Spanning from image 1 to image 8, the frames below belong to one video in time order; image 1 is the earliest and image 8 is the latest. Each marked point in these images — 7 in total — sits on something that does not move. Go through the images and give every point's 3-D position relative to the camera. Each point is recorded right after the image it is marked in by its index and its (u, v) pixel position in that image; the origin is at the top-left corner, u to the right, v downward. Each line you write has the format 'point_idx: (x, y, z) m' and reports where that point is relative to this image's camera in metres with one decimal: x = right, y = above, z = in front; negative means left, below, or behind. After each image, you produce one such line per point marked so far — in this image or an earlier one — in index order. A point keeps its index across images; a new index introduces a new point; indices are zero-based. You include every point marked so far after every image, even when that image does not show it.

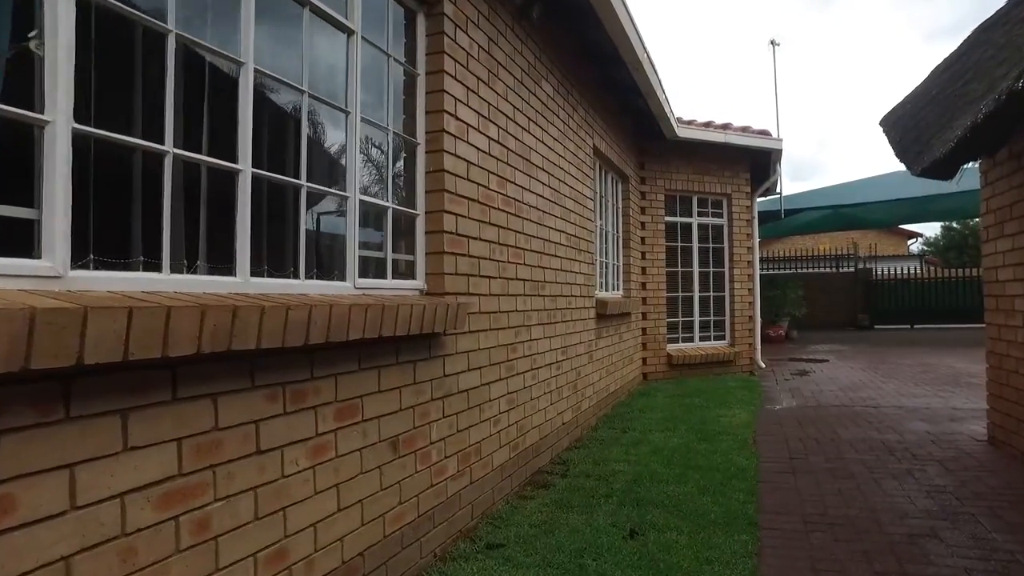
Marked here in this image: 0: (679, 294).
0: (+2.2, -0.1, +9.8) m
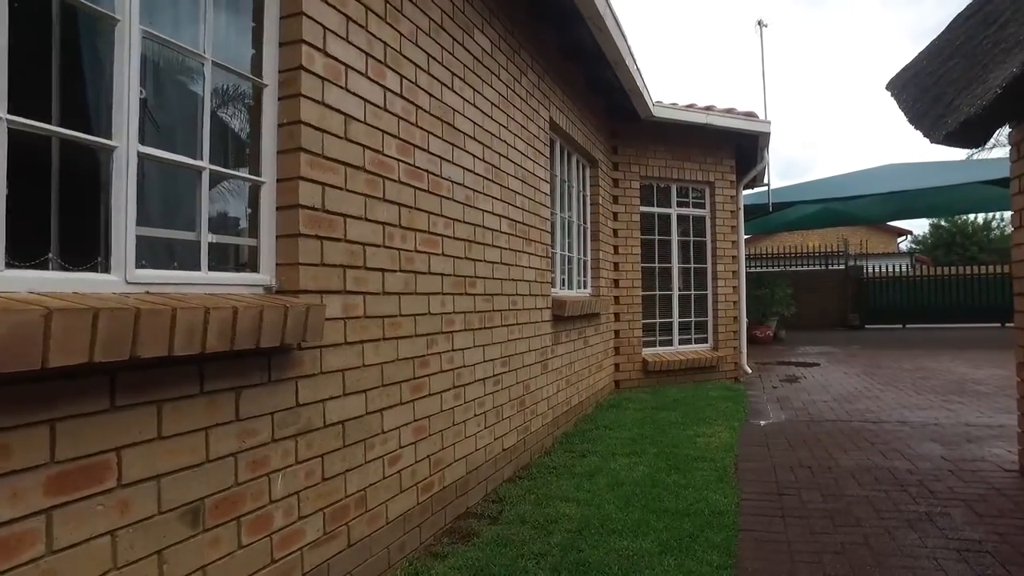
0: (+1.7, -0.1, +8.9) m
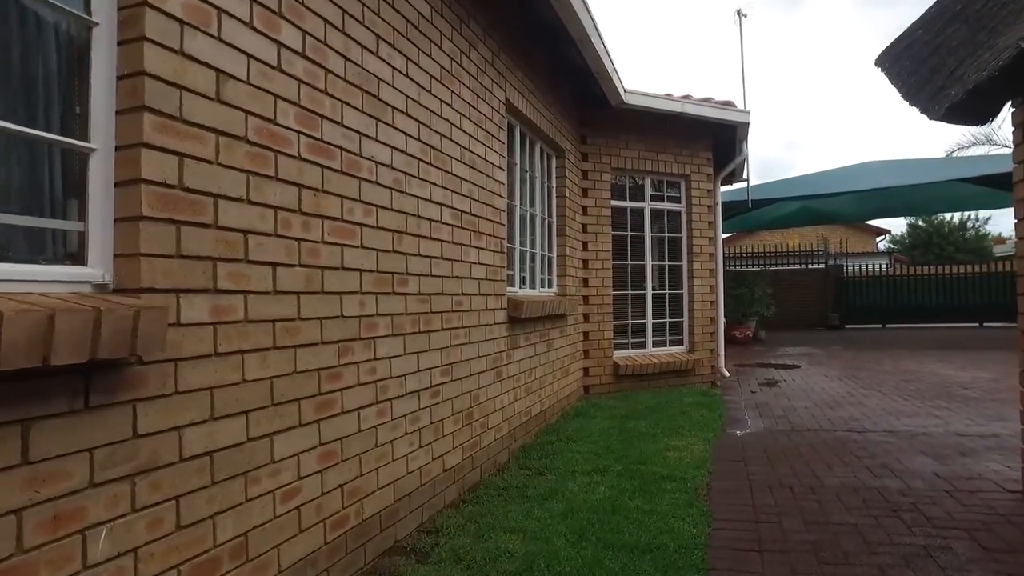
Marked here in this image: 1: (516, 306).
0: (+1.3, 0.0, +8.4) m
1: (0.0, -0.1, +5.1) m
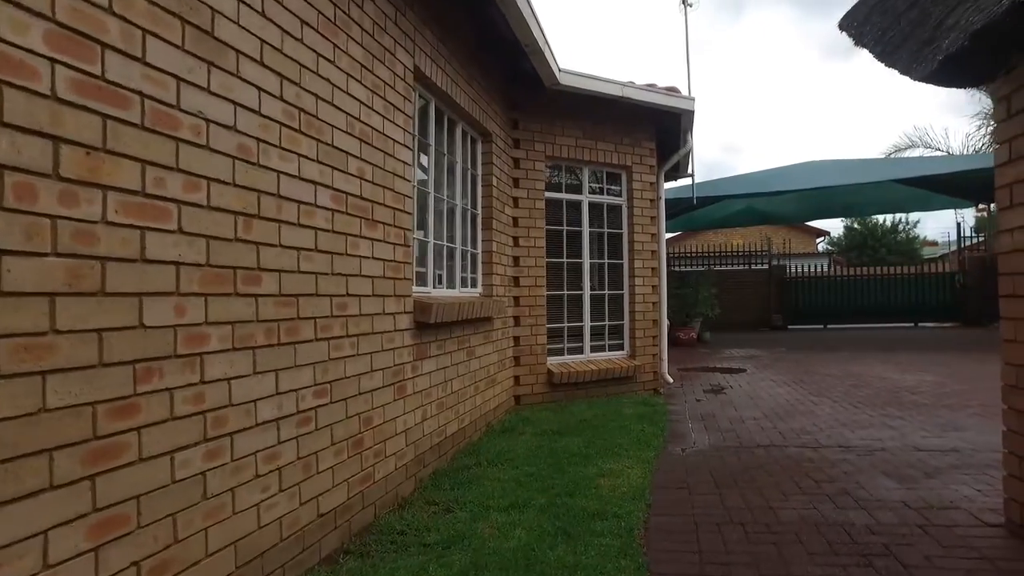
0: (+0.6, 0.0, +7.8) m
1: (-0.5, -0.1, +4.3) m
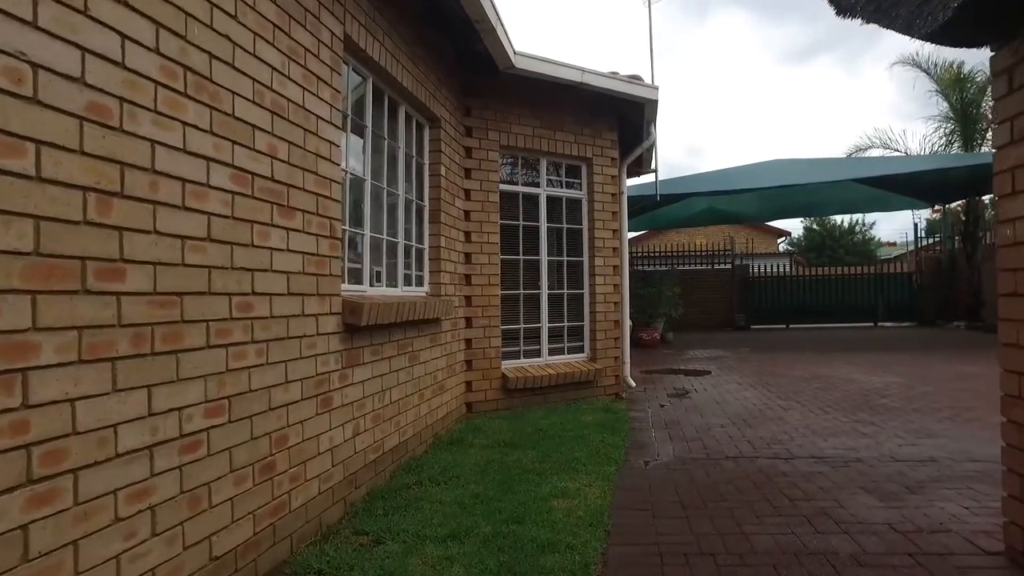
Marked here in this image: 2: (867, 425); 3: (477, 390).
0: (+0.1, 0.0, +7.3) m
1: (-0.8, -0.1, +3.8) m
2: (+3.0, -1.2, +6.3) m
3: (-0.3, -0.9, +6.7) m
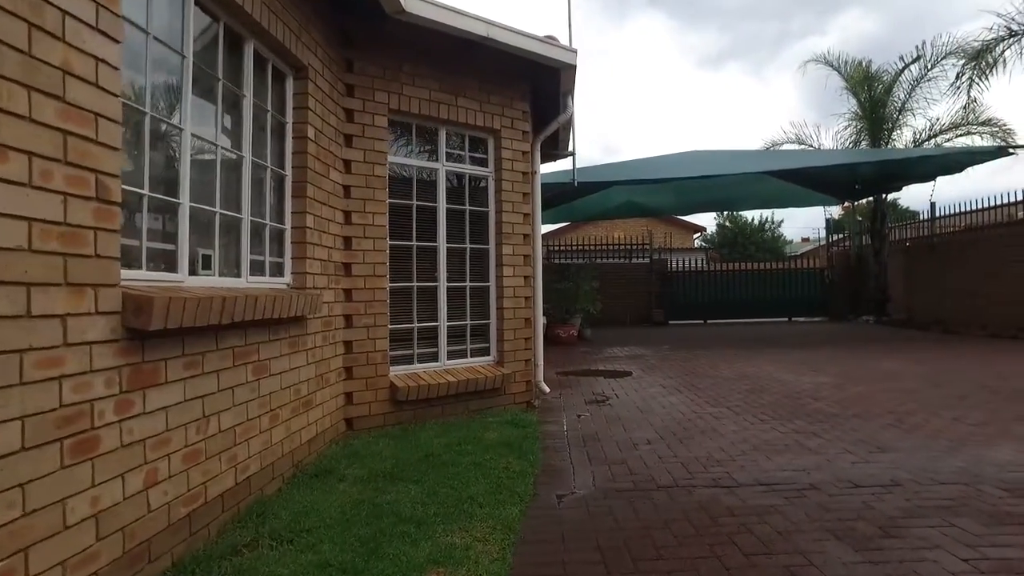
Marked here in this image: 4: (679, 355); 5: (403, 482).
0: (-0.8, 0.0, +6.2) m
1: (-1.3, -0.1, +2.6) m
2: (+2.2, -1.1, +5.5) m
3: (-1.1, -0.9, +5.5) m
4: (+2.7, -1.1, +12.0) m
5: (-0.6, -1.1, +4.1) m
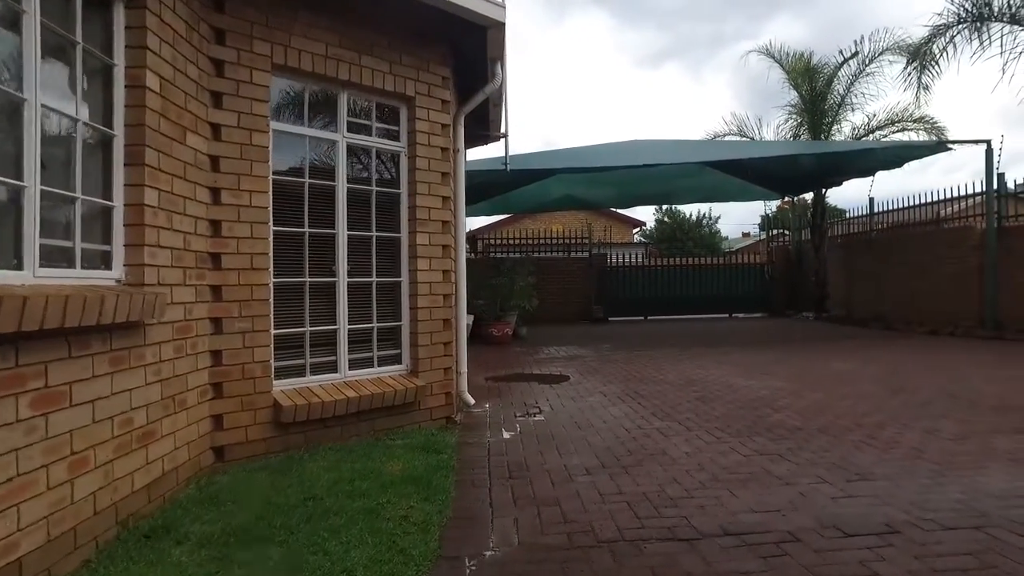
0: (-1.4, +0.1, +5.1) m
1: (-1.6, -0.1, +1.5) m
2: (+1.7, -1.1, +4.7) m
3: (-1.7, -0.8, +4.4) m
4: (+1.7, -1.0, +11.1) m
5: (-1.0, -1.0, +3.1) m
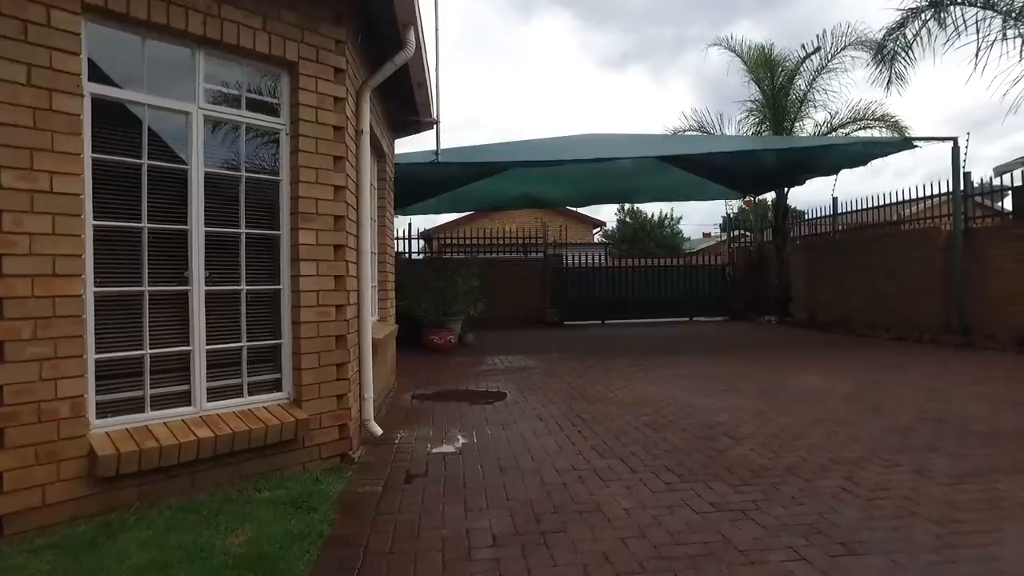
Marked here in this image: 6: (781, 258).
0: (-1.9, 0.0, +3.9) m
1: (-2.0, -0.1, +0.3) m
2: (+1.1, -1.1, +3.7) m
3: (-2.2, -0.9, +3.3) m
4: (+0.8, -1.1, +10.1) m
5: (-1.5, -1.1, +1.9) m
6: (+6.7, +0.7, +18.5) m
